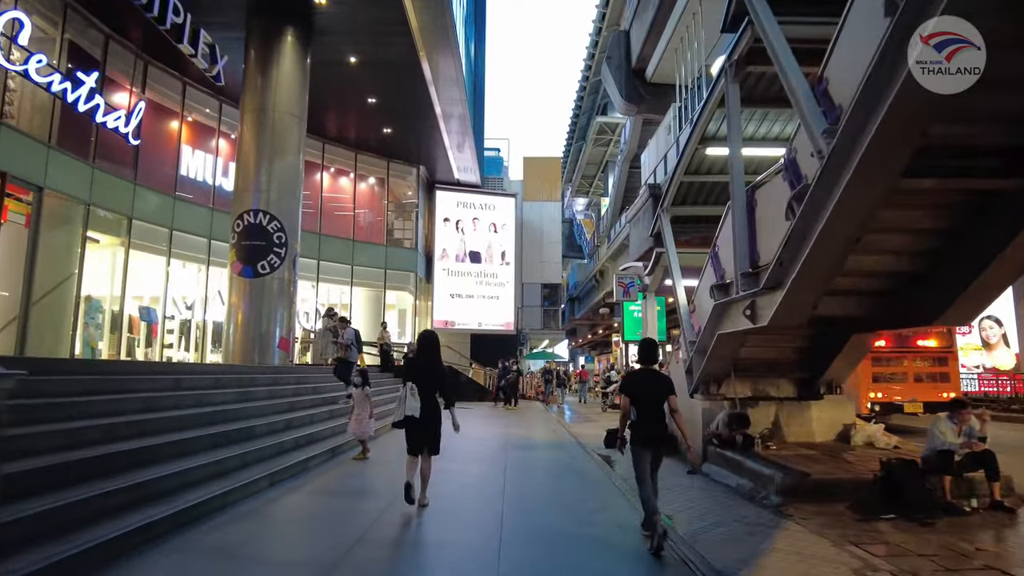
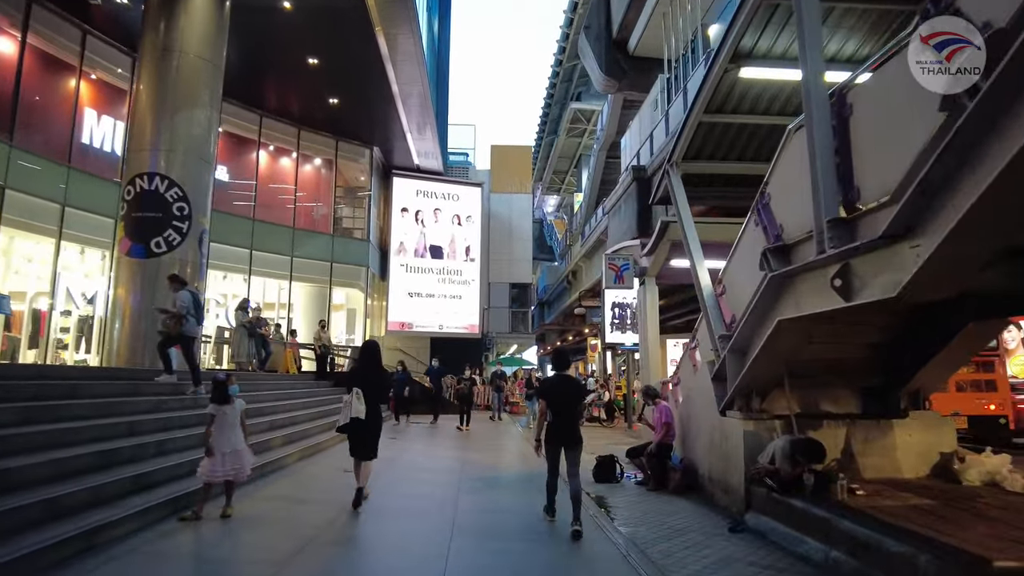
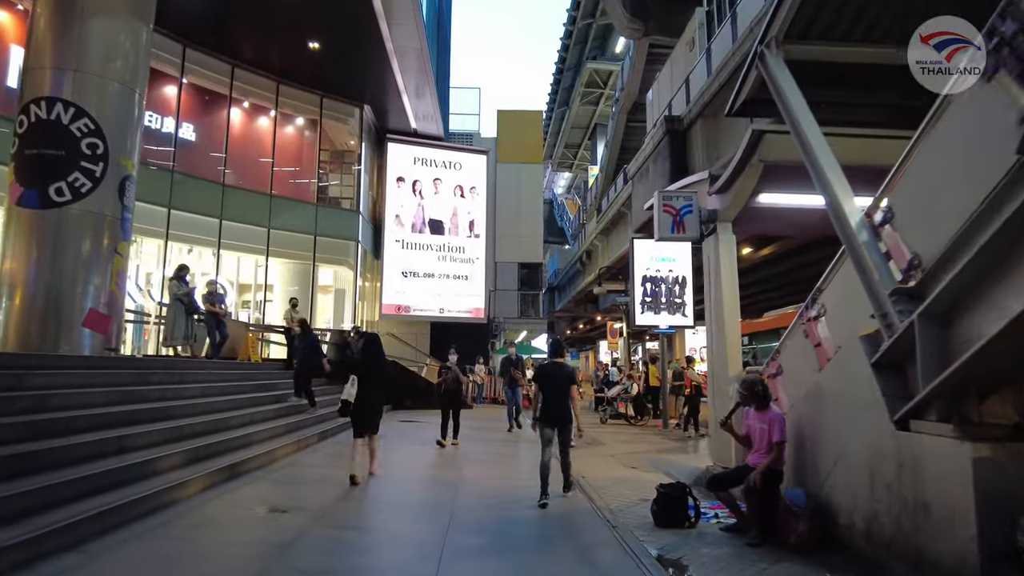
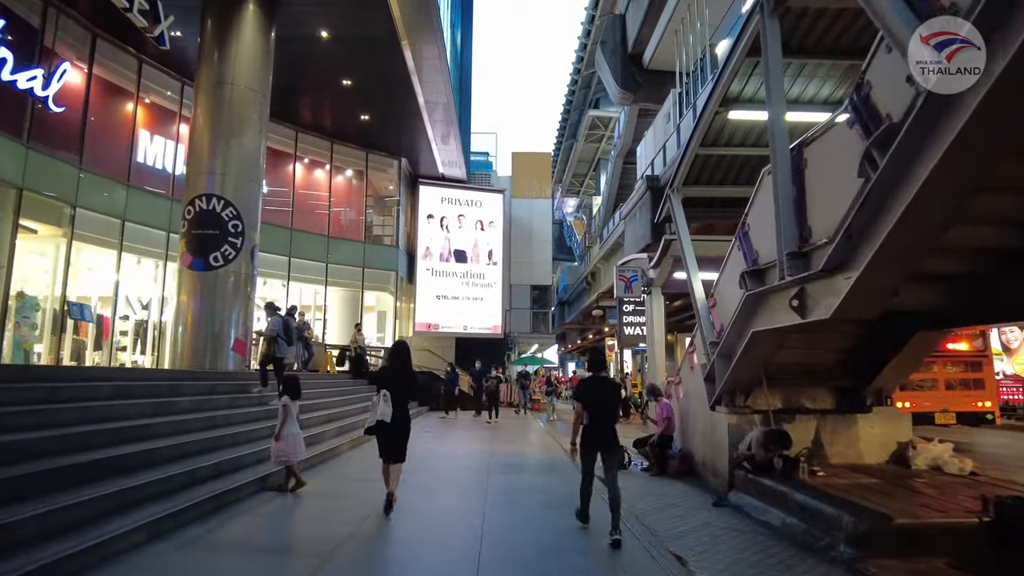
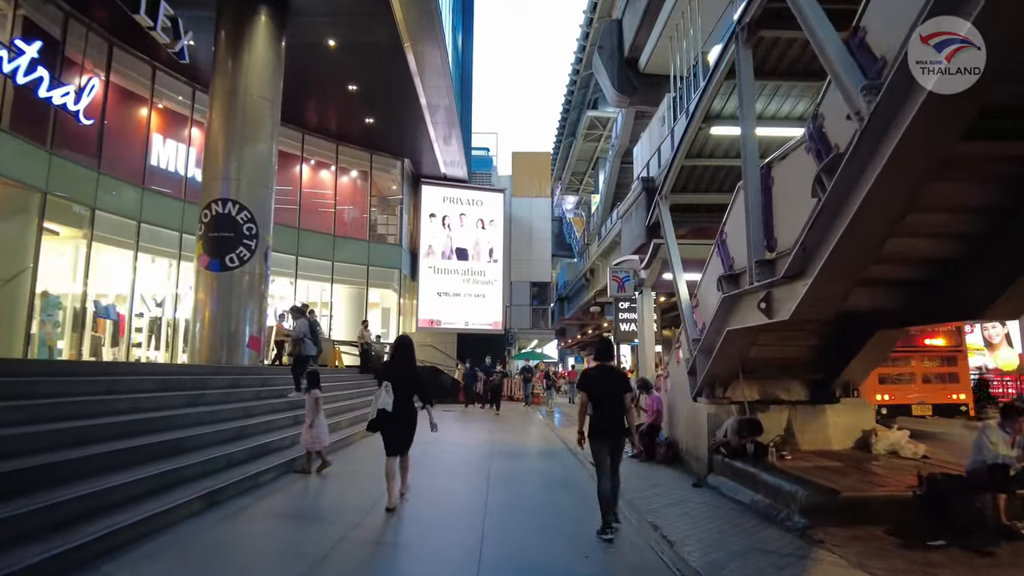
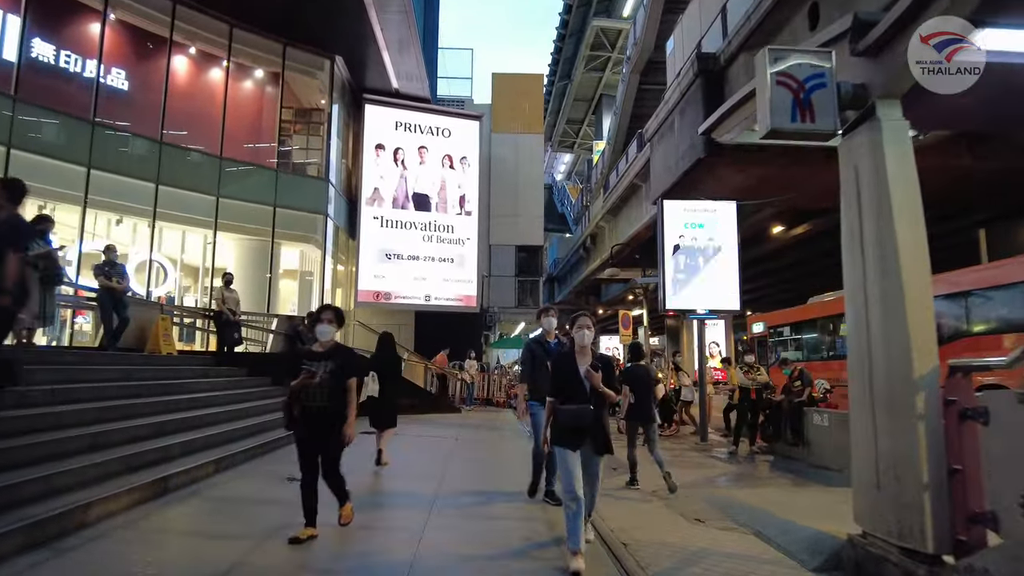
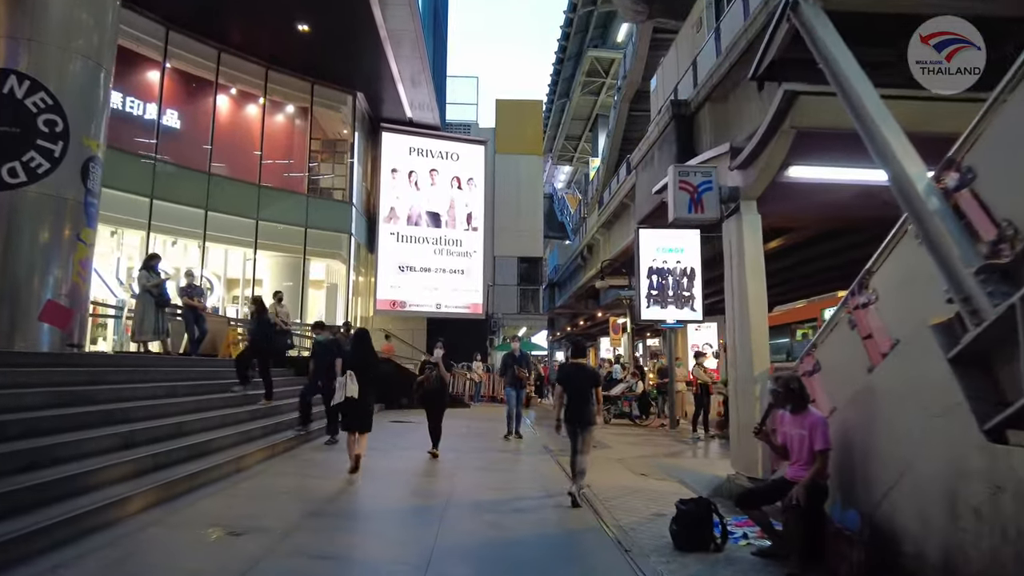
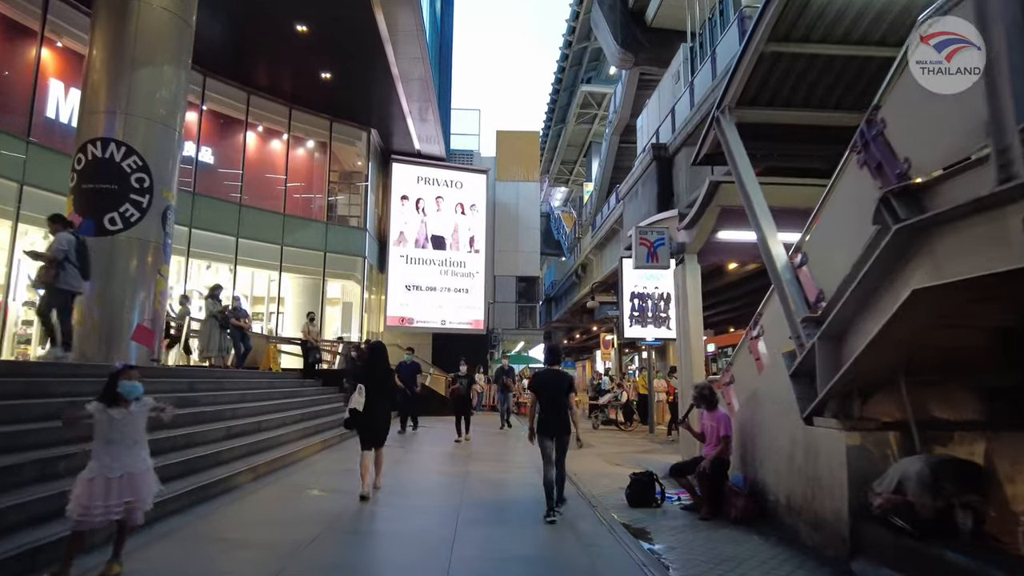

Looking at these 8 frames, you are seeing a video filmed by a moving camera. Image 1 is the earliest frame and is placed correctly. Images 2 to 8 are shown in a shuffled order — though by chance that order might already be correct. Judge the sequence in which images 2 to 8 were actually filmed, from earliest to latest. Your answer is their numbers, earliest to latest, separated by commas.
5, 4, 2, 8, 3, 7, 6
